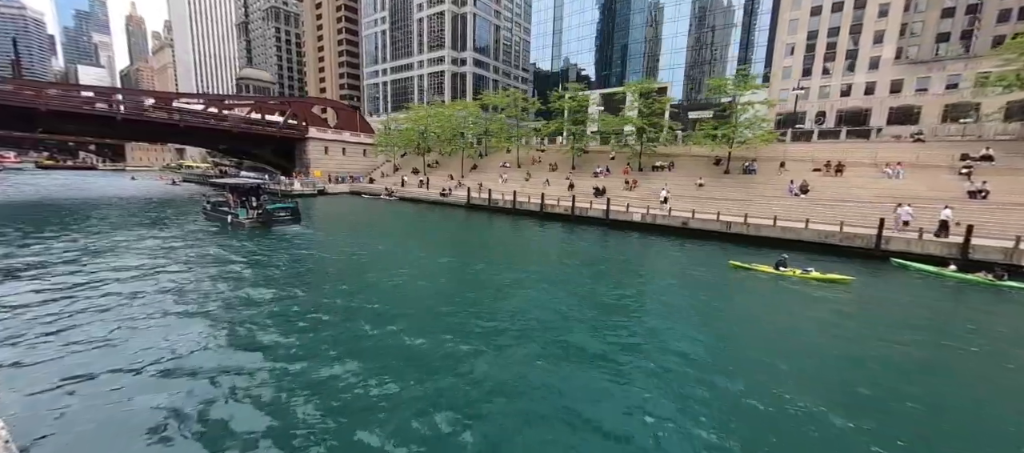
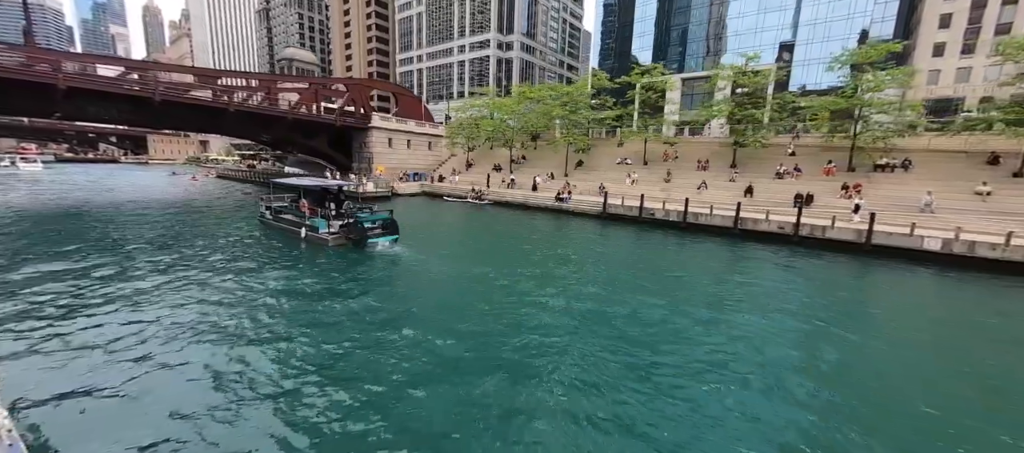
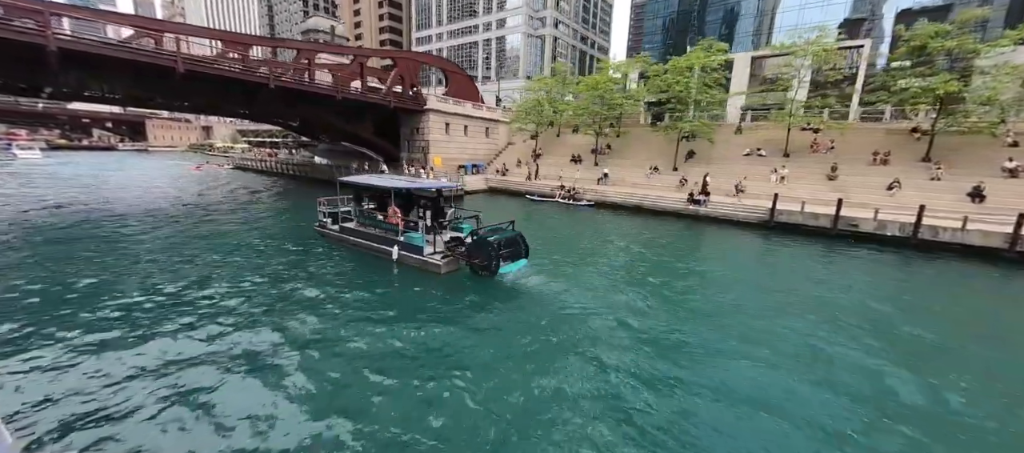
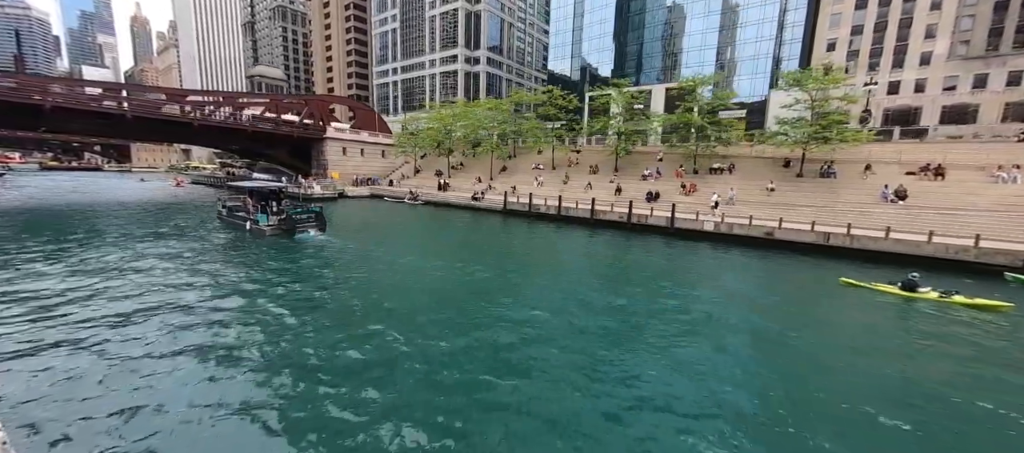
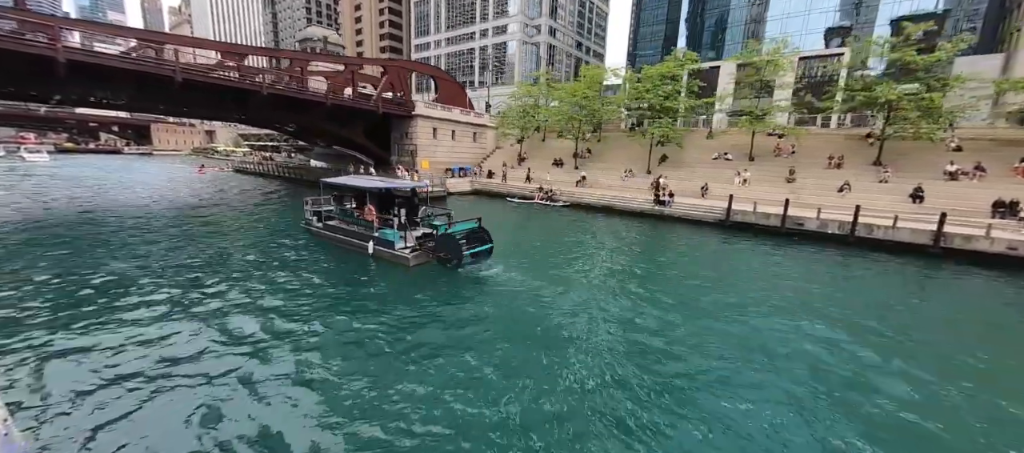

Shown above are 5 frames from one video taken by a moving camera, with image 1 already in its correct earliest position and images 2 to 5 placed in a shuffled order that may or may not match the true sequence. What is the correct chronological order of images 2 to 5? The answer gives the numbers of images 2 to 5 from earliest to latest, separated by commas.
4, 2, 5, 3
